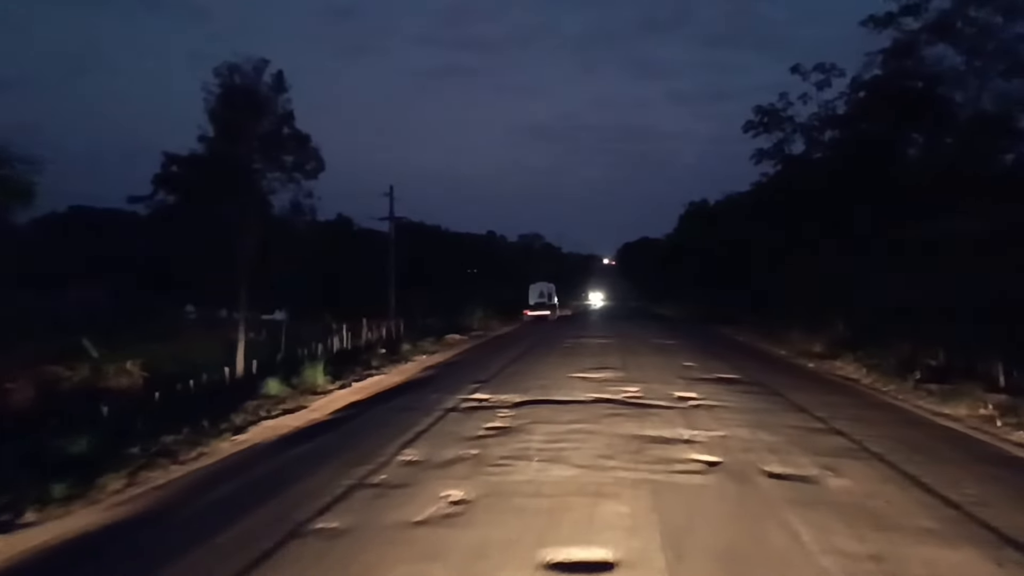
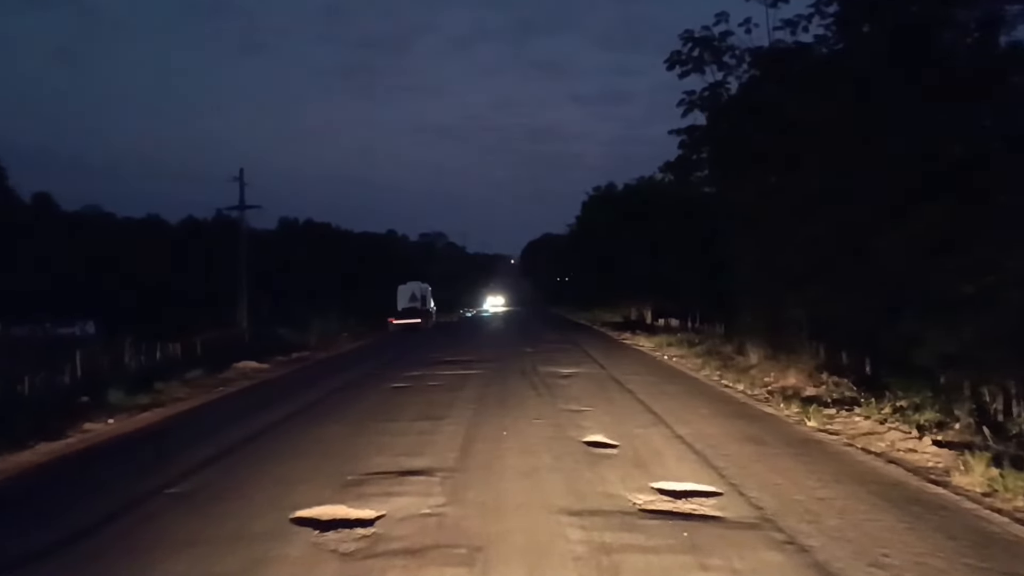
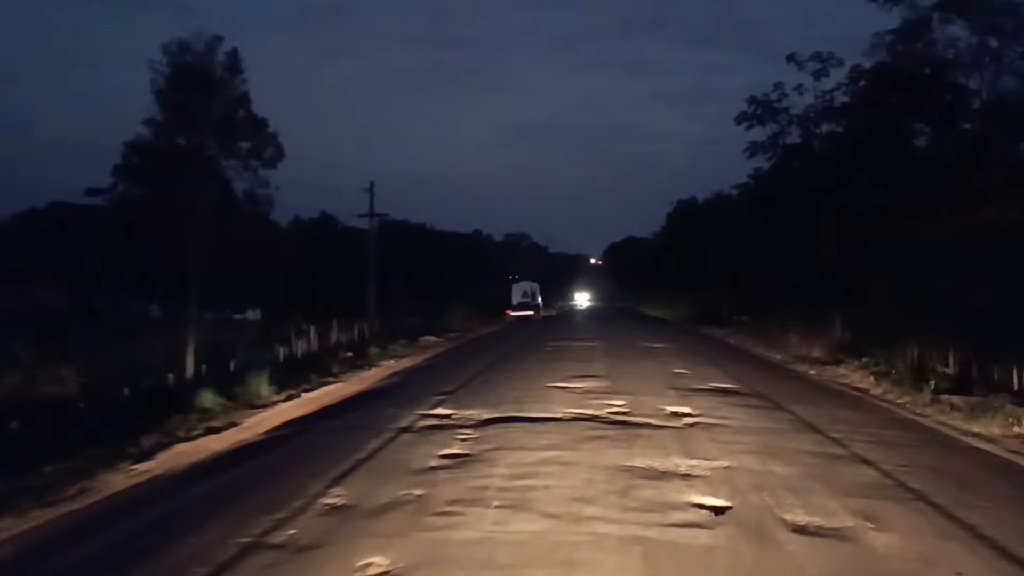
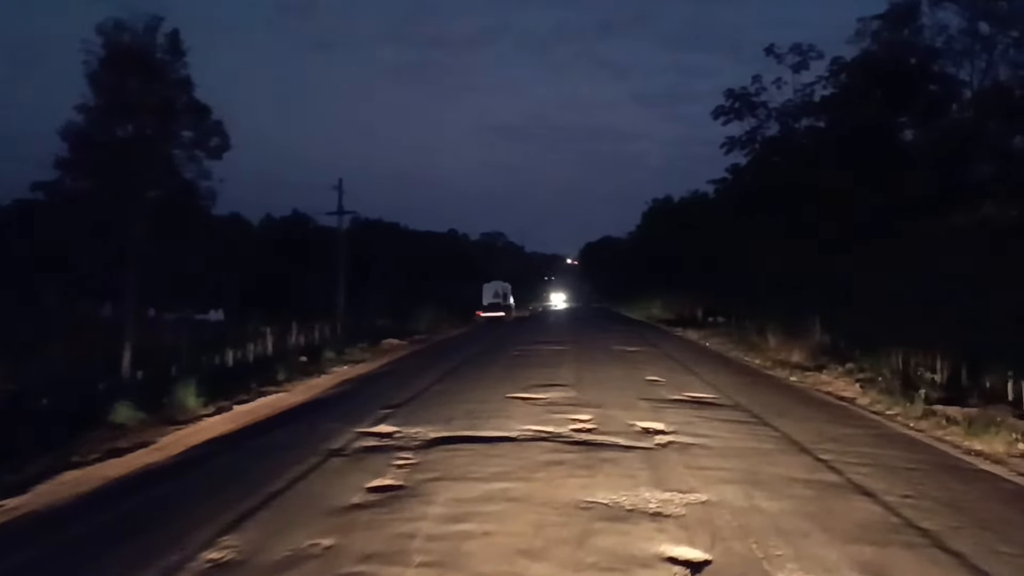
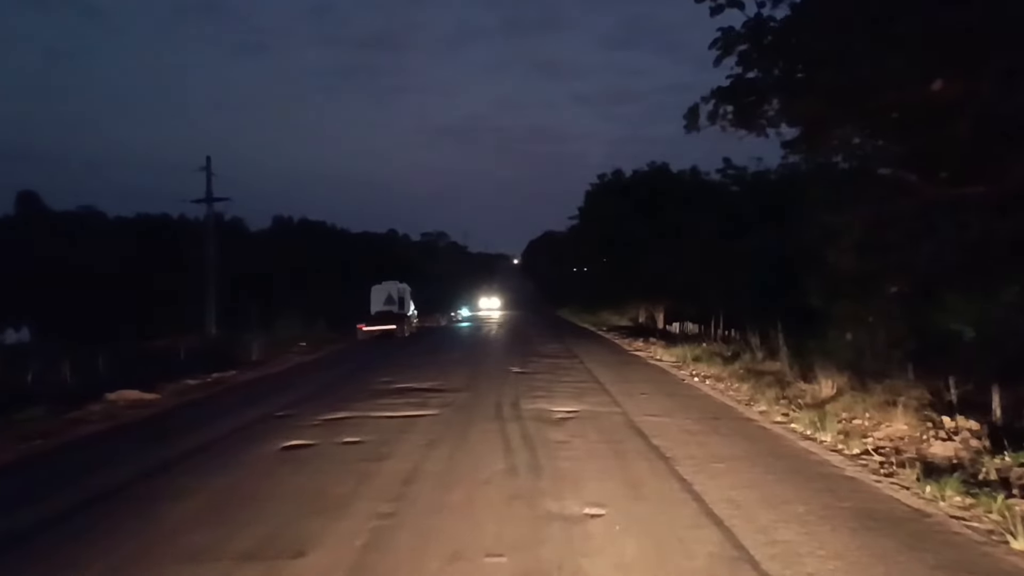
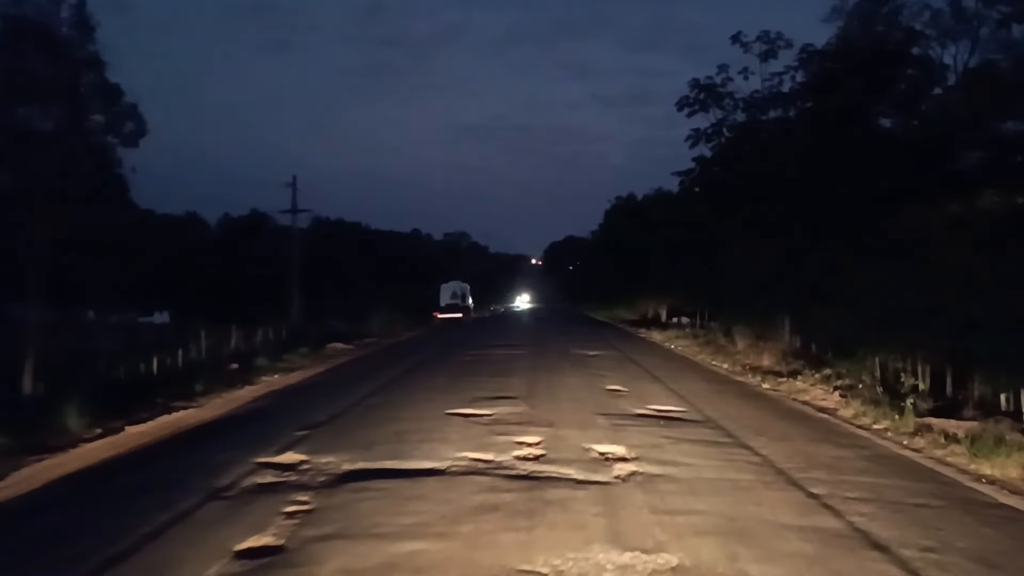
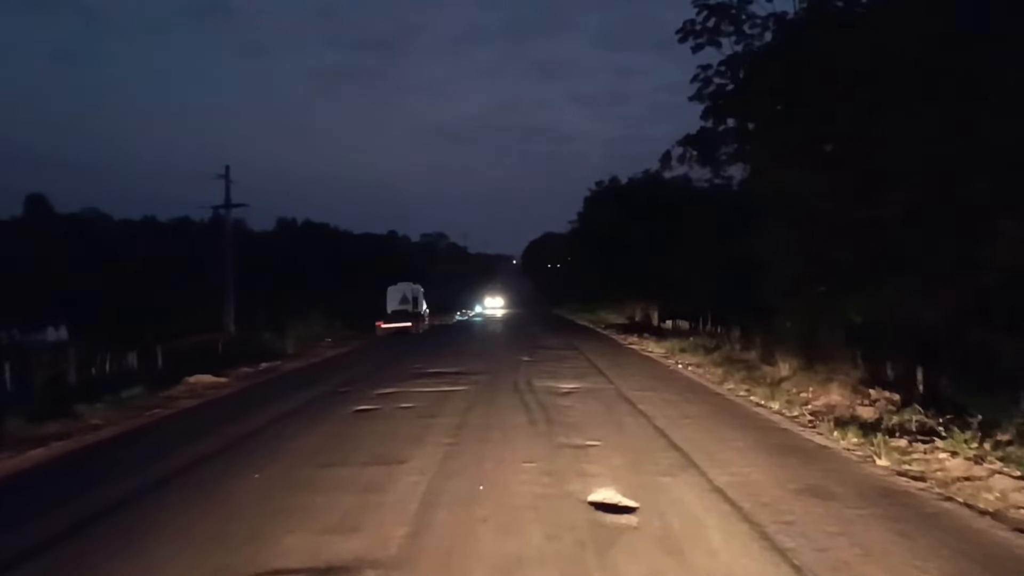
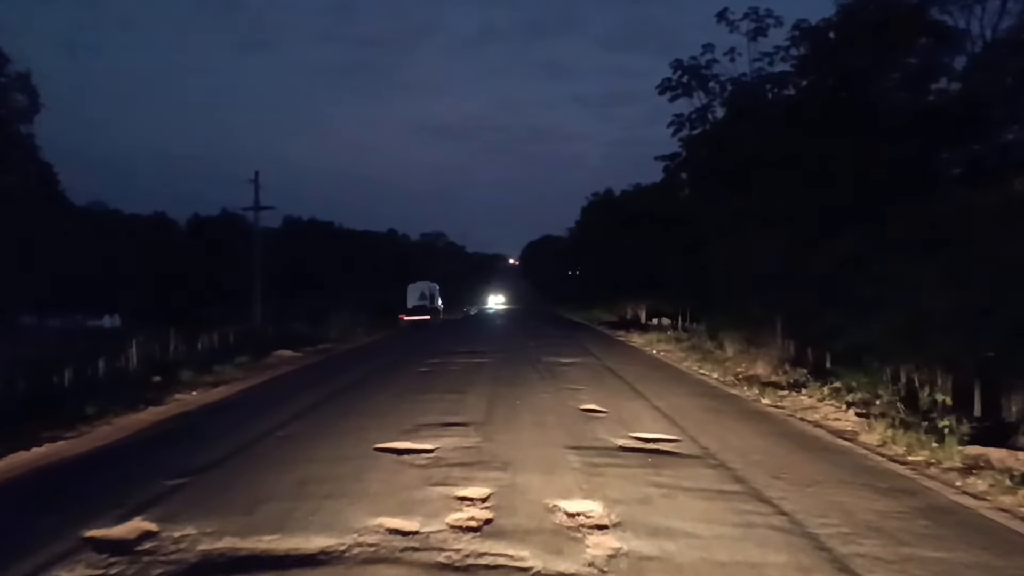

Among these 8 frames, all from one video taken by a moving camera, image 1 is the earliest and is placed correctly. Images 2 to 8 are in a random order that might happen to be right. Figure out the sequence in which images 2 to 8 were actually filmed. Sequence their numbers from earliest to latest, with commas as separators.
3, 4, 6, 8, 2, 7, 5
